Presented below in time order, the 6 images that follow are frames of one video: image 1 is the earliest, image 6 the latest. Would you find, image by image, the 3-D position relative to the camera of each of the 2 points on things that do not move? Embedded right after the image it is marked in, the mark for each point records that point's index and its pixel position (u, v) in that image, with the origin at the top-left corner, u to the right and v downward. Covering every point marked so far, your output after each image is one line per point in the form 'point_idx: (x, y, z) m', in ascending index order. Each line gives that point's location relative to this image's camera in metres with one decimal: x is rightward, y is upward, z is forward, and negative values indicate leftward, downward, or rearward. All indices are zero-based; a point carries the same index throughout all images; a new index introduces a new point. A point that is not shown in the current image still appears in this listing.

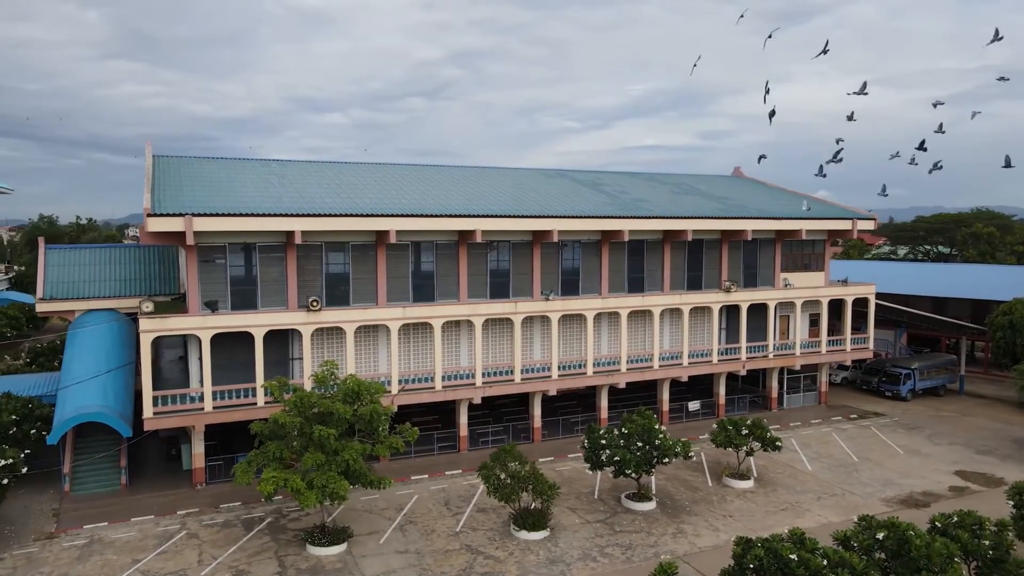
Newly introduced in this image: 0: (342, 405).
0: (-4.5, -3.1, +19.5) m
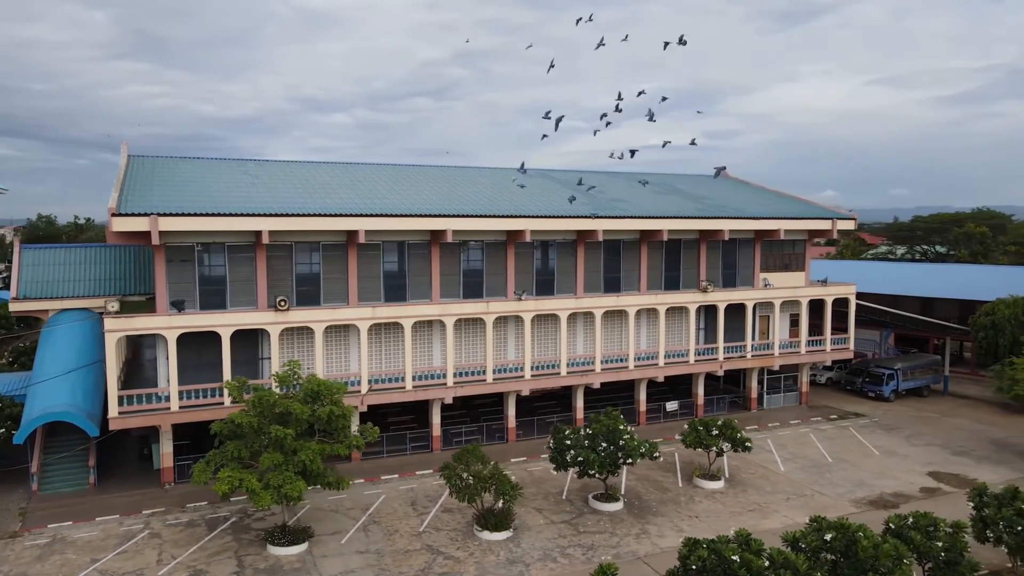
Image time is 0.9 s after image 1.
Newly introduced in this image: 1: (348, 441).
0: (-5.5, -3.1, +19.5) m
1: (-4.4, -4.1, +19.7) m
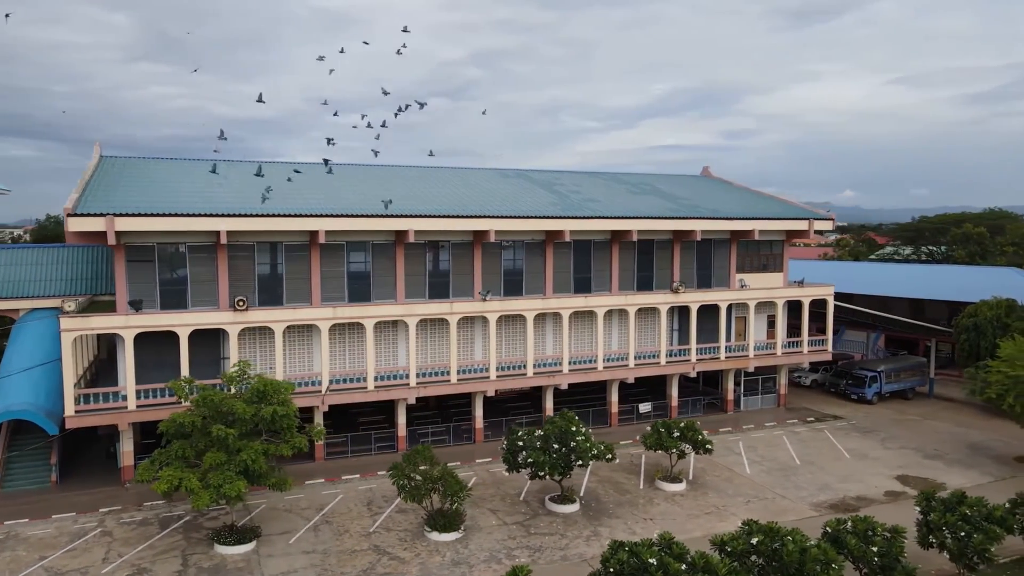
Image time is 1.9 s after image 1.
0: (-7.0, -3.1, +19.5) m
1: (-5.9, -4.1, +19.7) m
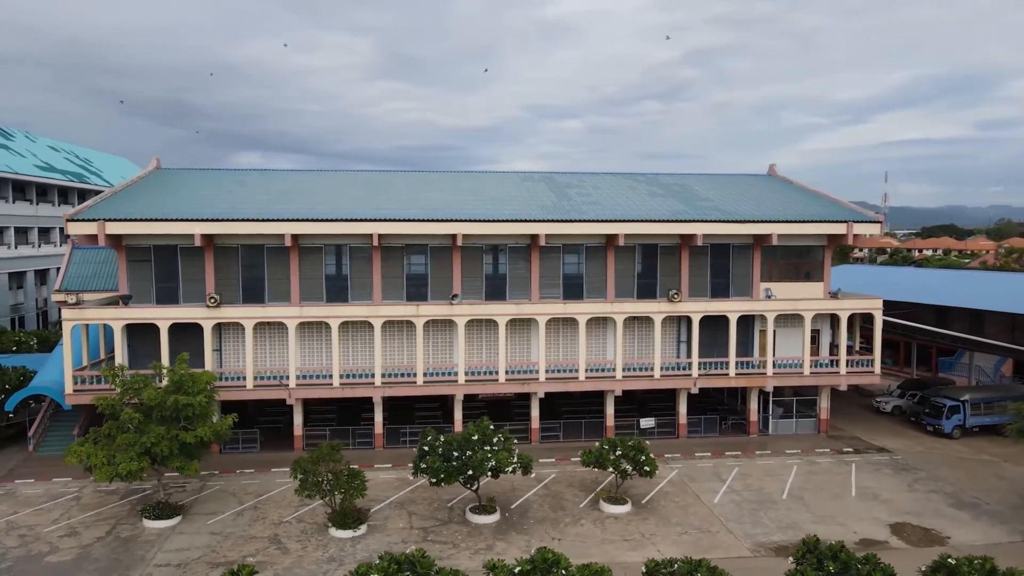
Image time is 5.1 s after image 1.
0: (-10.1, -3.0, +21.4) m
1: (-9.0, -4.1, +21.3) m
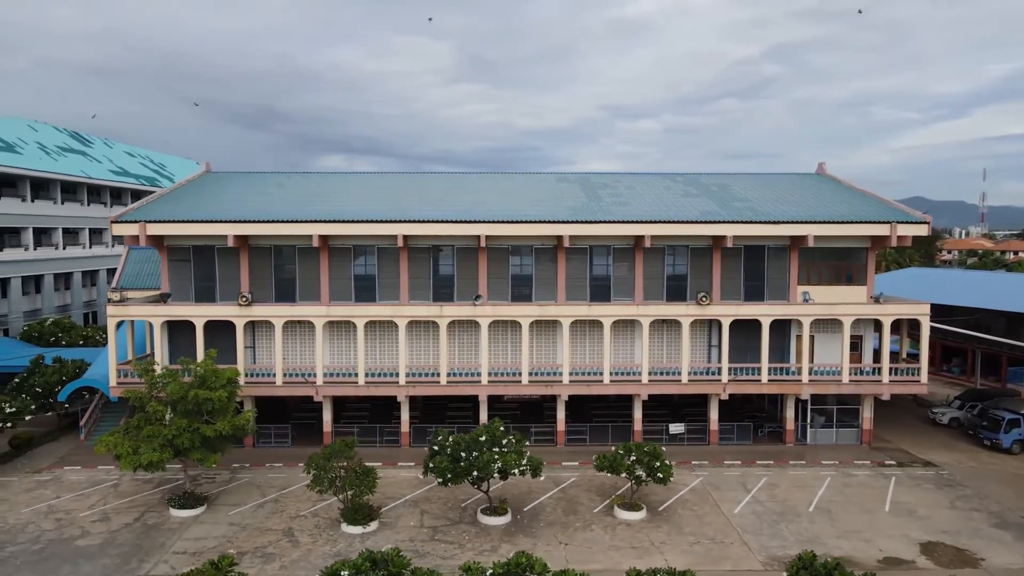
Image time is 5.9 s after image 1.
0: (-9.8, -3.0, +22.3) m
1: (-8.7, -4.0, +22.1) m
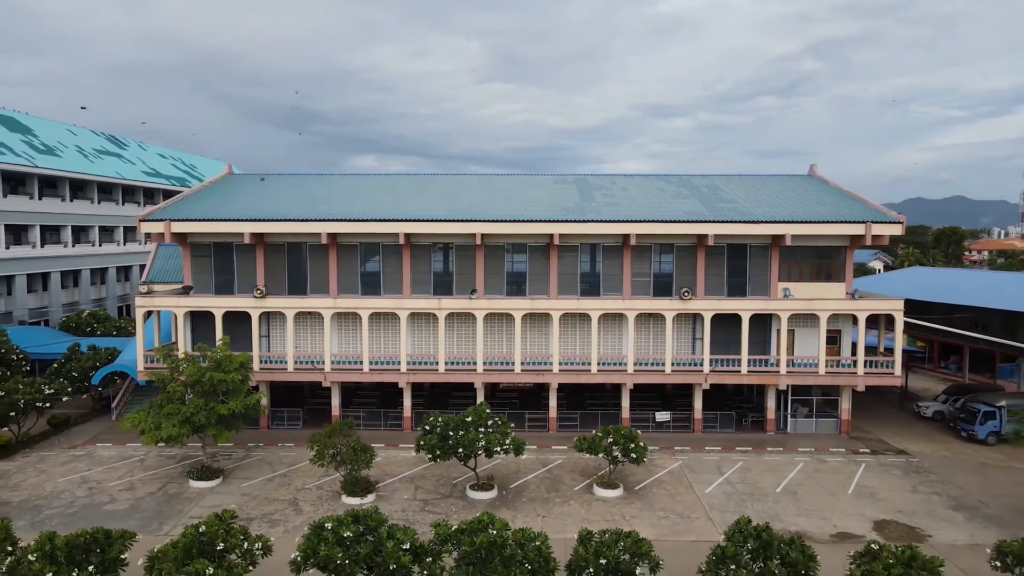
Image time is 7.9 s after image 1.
0: (-10.3, -2.7, +24.7) m
1: (-9.2, -3.8, +24.4) m
